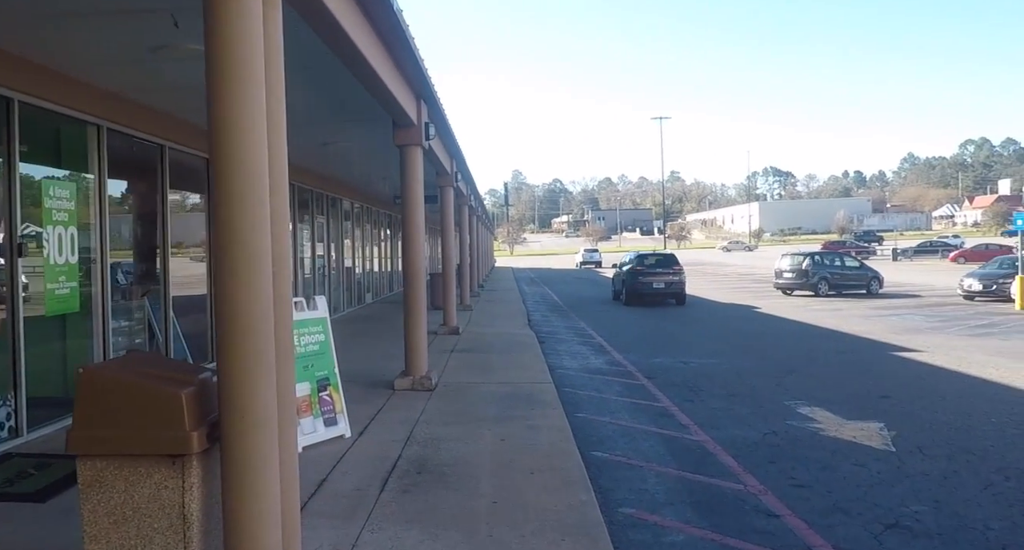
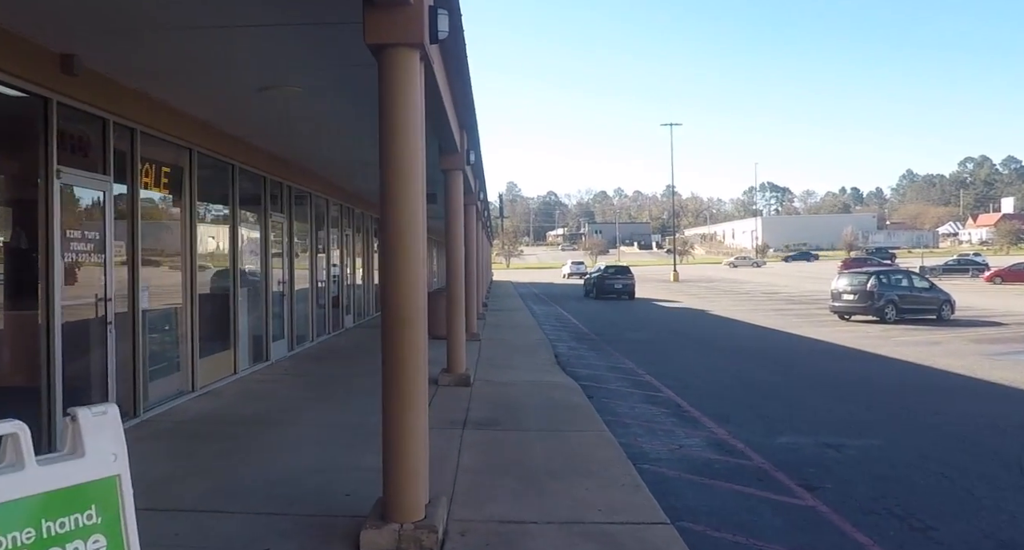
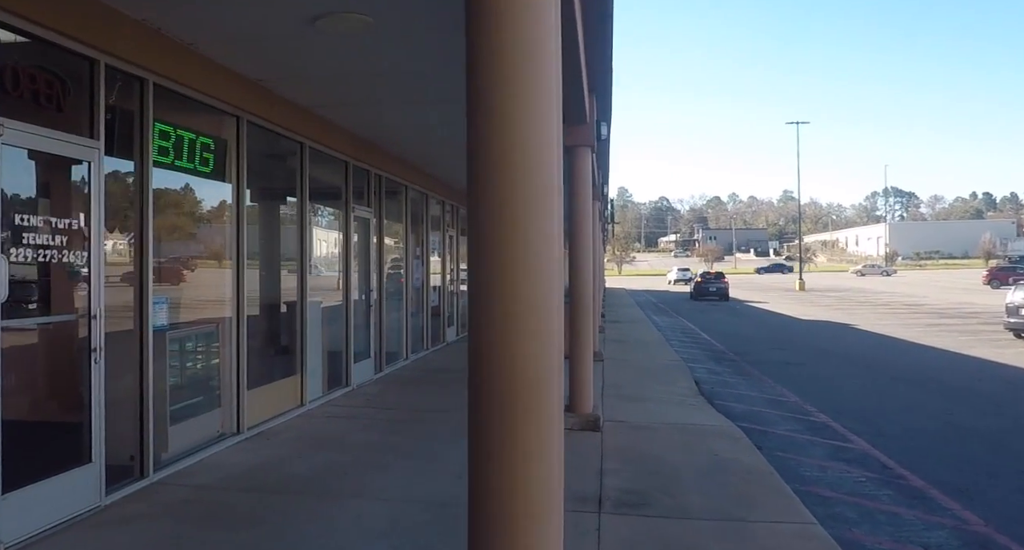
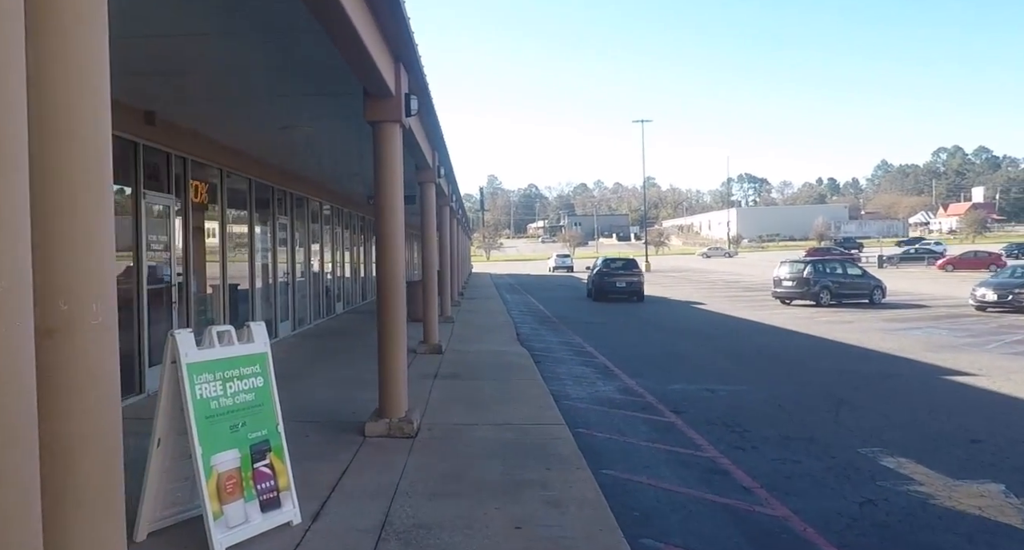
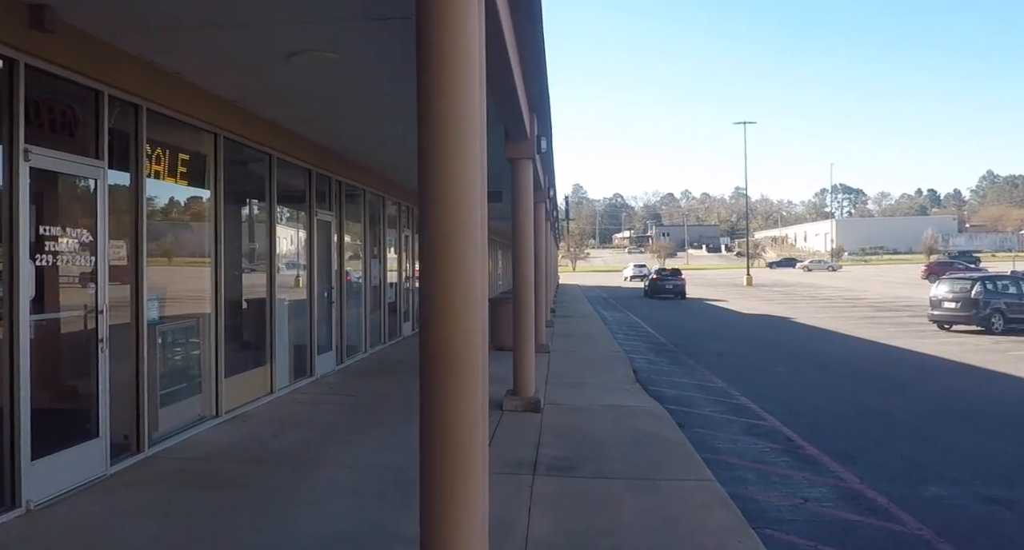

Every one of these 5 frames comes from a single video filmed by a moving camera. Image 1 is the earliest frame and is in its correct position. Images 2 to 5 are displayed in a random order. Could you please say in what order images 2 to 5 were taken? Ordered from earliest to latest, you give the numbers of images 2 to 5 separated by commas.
4, 2, 5, 3
